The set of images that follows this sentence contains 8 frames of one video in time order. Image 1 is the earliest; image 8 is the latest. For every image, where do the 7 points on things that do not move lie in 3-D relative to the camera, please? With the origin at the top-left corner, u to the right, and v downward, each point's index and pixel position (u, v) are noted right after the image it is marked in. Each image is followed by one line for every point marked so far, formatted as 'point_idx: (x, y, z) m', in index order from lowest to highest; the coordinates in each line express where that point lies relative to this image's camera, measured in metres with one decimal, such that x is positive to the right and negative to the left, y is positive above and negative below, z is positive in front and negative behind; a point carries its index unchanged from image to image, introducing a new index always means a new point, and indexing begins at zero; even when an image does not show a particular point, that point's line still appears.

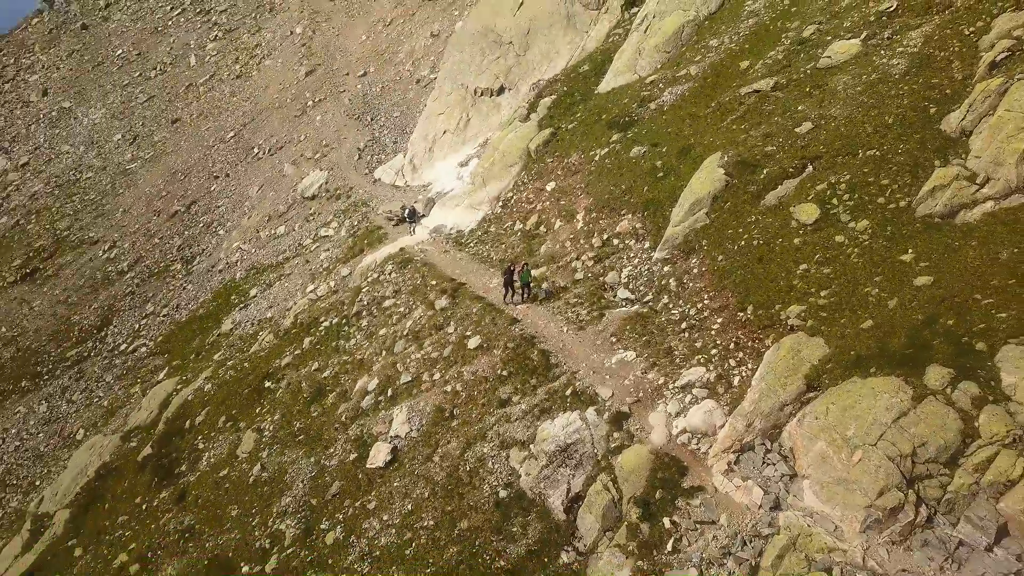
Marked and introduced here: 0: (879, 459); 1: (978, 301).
0: (+6.8, -3.1, +14.7) m
1: (+9.5, -0.3, +16.4) m
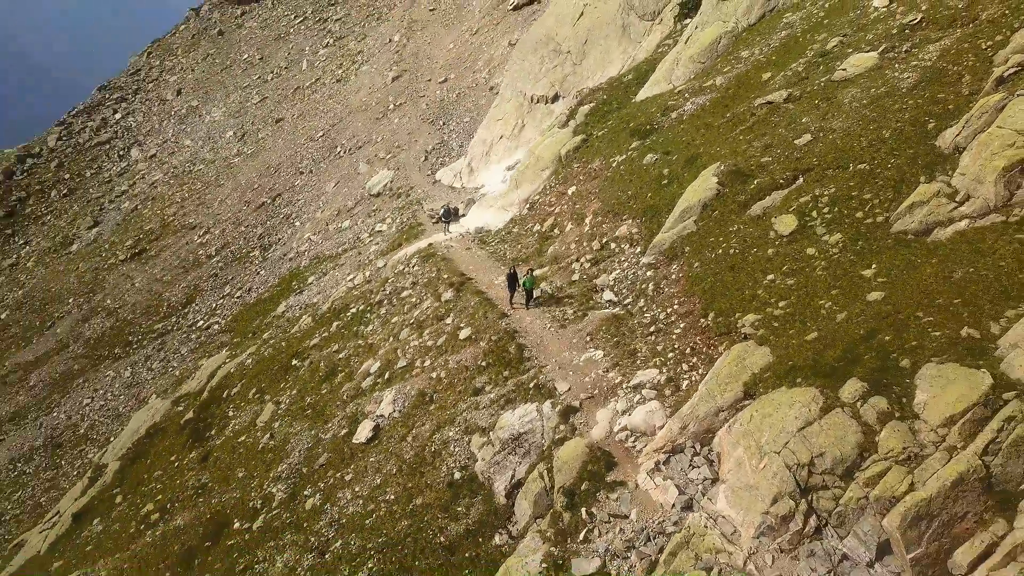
0: (+4.9, -3.3, +14.6) m
1: (+8.0, -0.6, +15.9) m
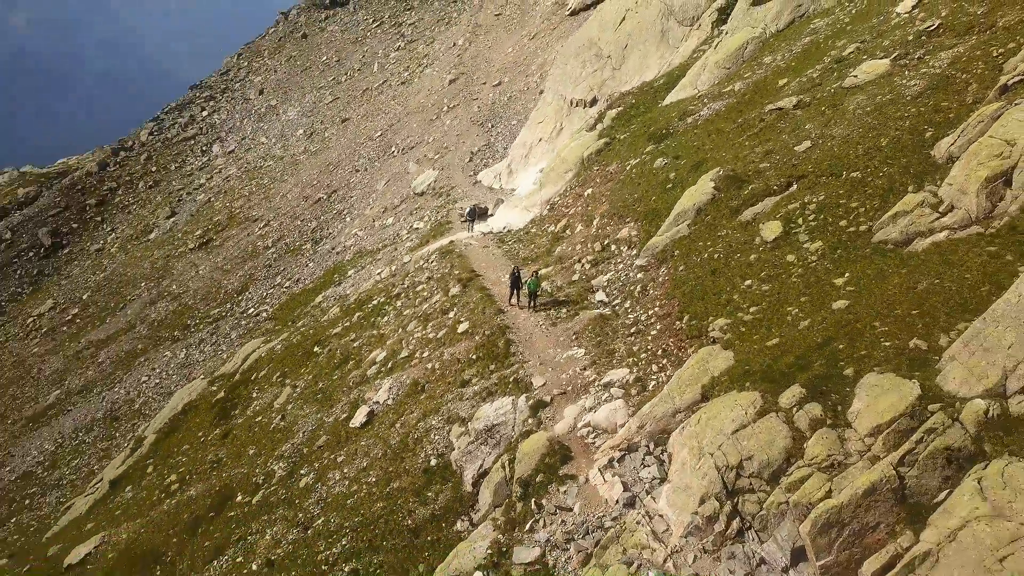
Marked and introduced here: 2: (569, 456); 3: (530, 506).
0: (+3.7, -3.3, +14.6) m
1: (+7.0, -0.8, +15.5) m
2: (+1.3, -3.7, +17.9) m
3: (+0.4, -4.7, +17.3) m
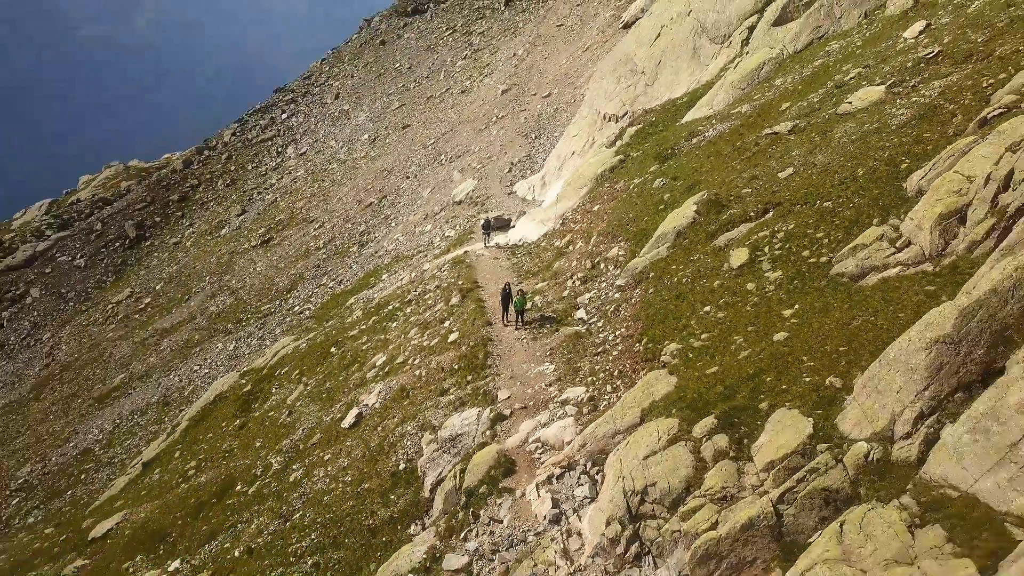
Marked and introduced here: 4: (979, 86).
0: (+2.1, -3.8, +15.0) m
1: (+5.6, -1.5, +15.5) m
2: (+0.1, -4.2, +18.5) m
3: (-1.0, -5.1, +17.9) m
4: (+11.6, +5.0, +20.0) m
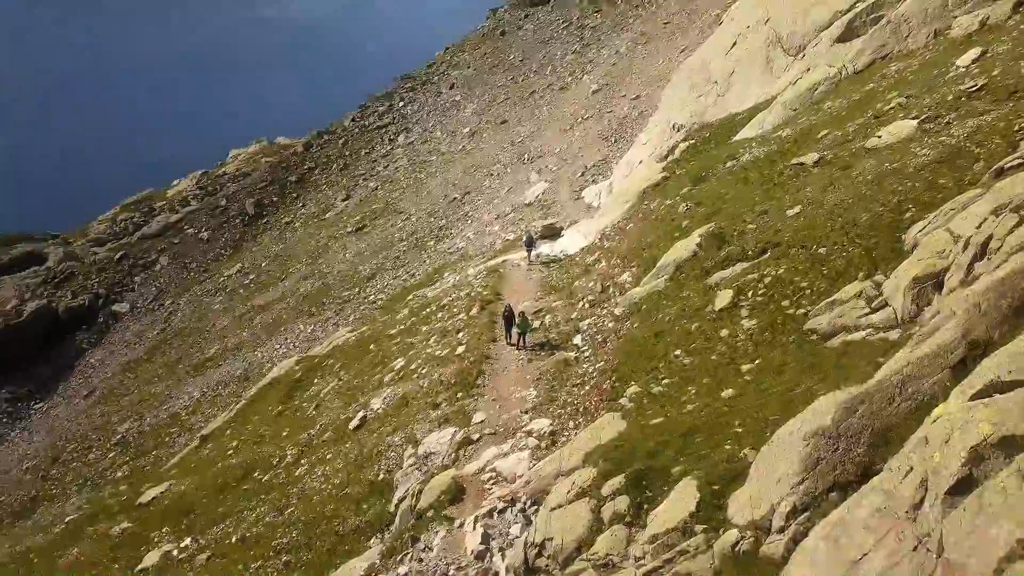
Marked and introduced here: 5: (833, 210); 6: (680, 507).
0: (+0.3, -4.6, +14.7) m
1: (+4.0, -2.5, +14.6) m
2: (-1.1, -4.8, +18.5) m
3: (-2.3, -5.7, +18.1) m
4: (+11.1, +3.5, +17.9) m
5: (+7.8, +1.9, +19.5) m
6: (+2.7, -3.5, +12.8) m
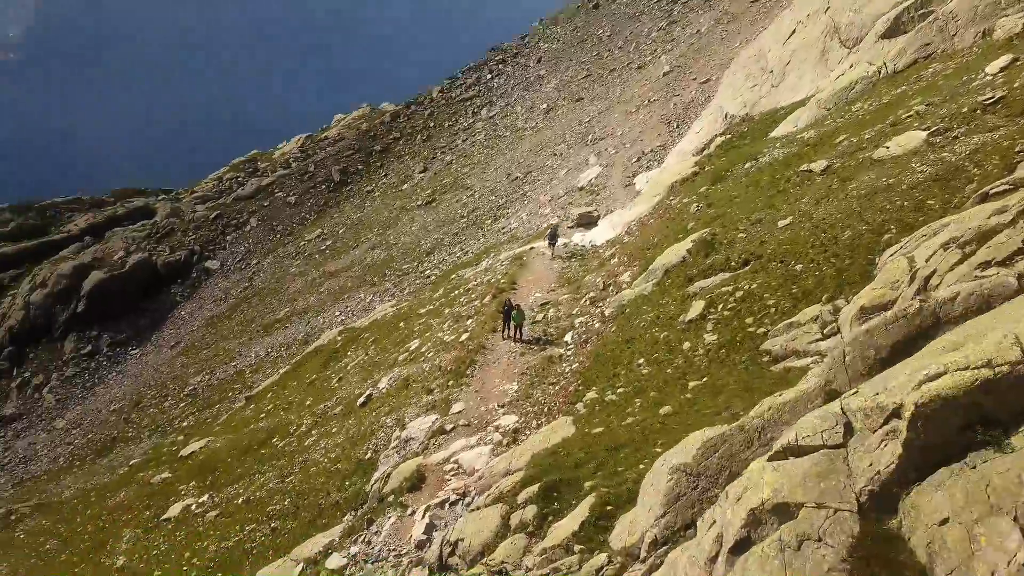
0: (-1.2, -4.7, +15.2) m
1: (+2.6, -2.9, +14.5) m
2: (-2.1, -4.7, +19.2) m
3: (-3.4, -5.5, +19.0) m
4: (+10.3, +2.9, +16.7) m
5: (+7.2, +1.5, +18.7) m
6: (+1.0, -3.8, +13.0) m
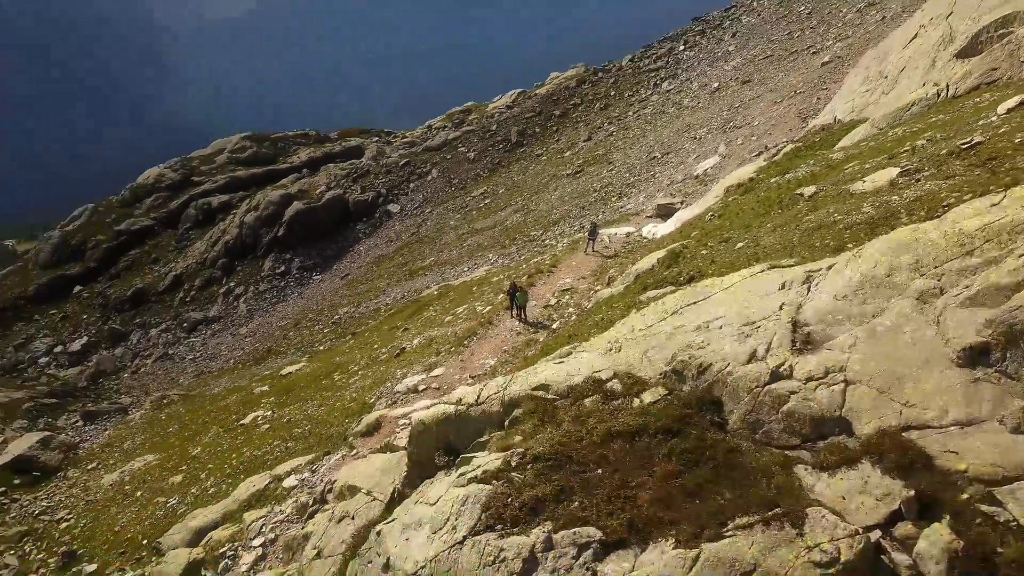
0: (-3.9, -4.3, +18.0) m
1: (-0.2, -3.0, +16.3) m
2: (-3.7, -4.0, +22.1) m
3: (-5.1, -4.6, +22.2) m
4: (+8.5, +1.7, +16.0) m
5: (+5.9, +0.8, +18.9) m
6: (-2.2, -3.7, +15.3) m
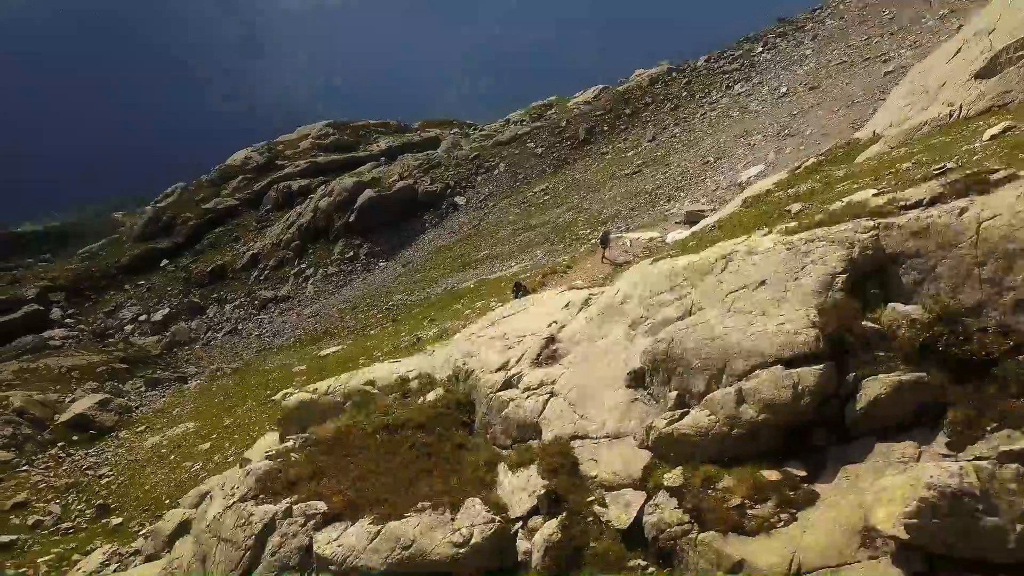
0: (-4.8, -4.0, +19.4) m
1: (-1.2, -3.0, +17.3) m
2: (-4.2, -3.7, +23.4) m
3: (-5.6, -4.3, +23.8) m
4: (+7.6, +1.2, +16.1) m
5: (+5.3, +0.5, +19.2) m
6: (-3.4, -3.6, +16.5) m
